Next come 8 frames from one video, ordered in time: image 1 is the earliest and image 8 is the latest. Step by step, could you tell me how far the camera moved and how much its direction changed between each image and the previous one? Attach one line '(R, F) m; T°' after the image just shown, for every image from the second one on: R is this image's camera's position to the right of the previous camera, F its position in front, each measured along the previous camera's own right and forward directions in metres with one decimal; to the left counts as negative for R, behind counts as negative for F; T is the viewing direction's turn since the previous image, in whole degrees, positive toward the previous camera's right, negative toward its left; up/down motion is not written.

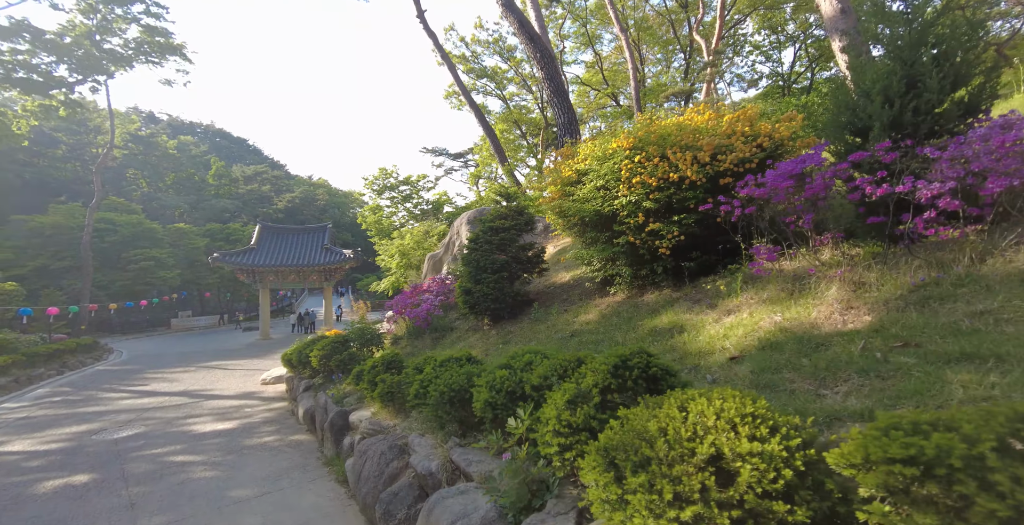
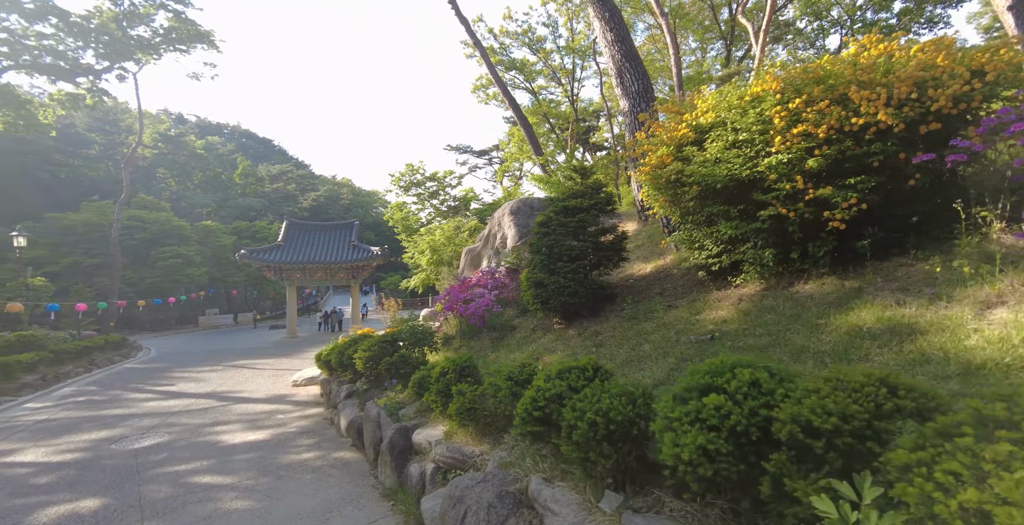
(-0.7, +1.0) m; -2°
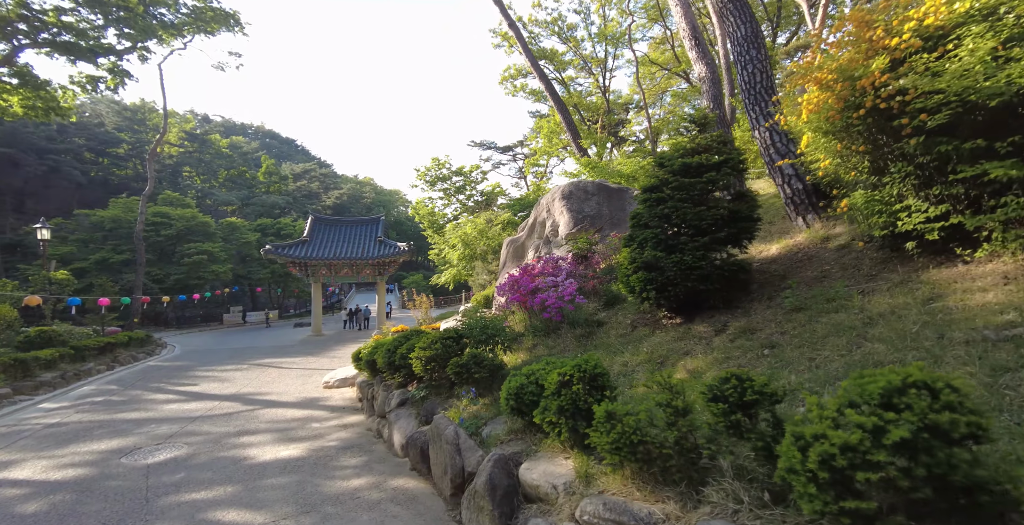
(-0.7, +1.2) m; -2°
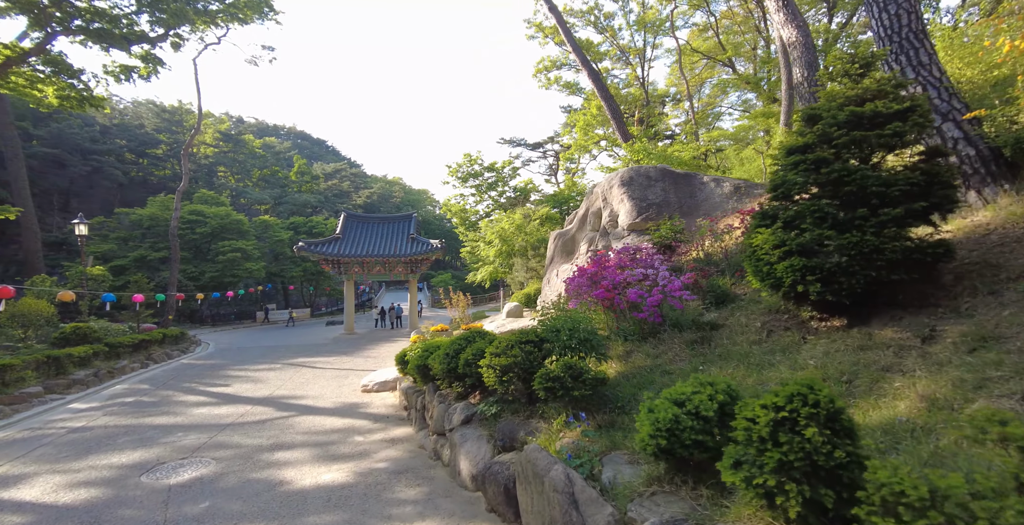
(-0.6, +0.9) m; -3°
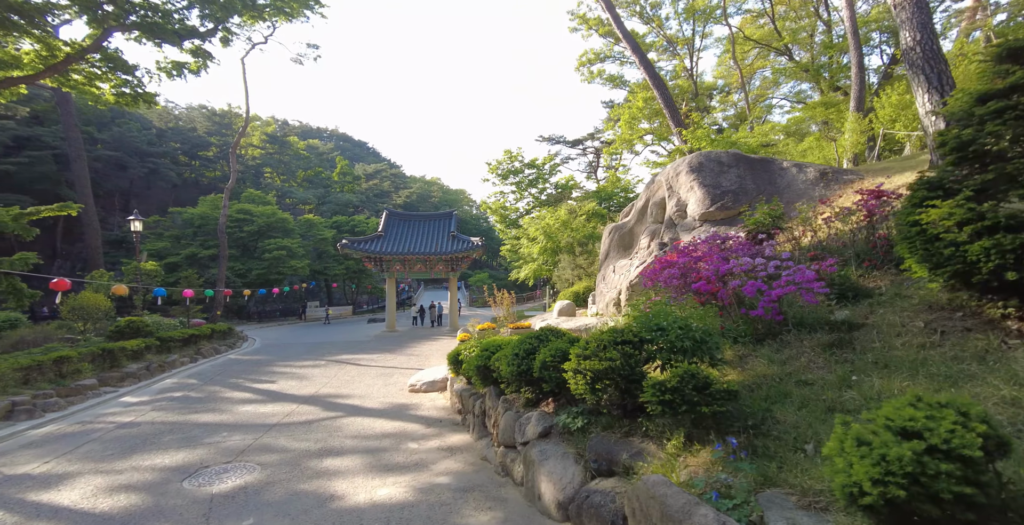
(-0.4, +0.6) m; -4°
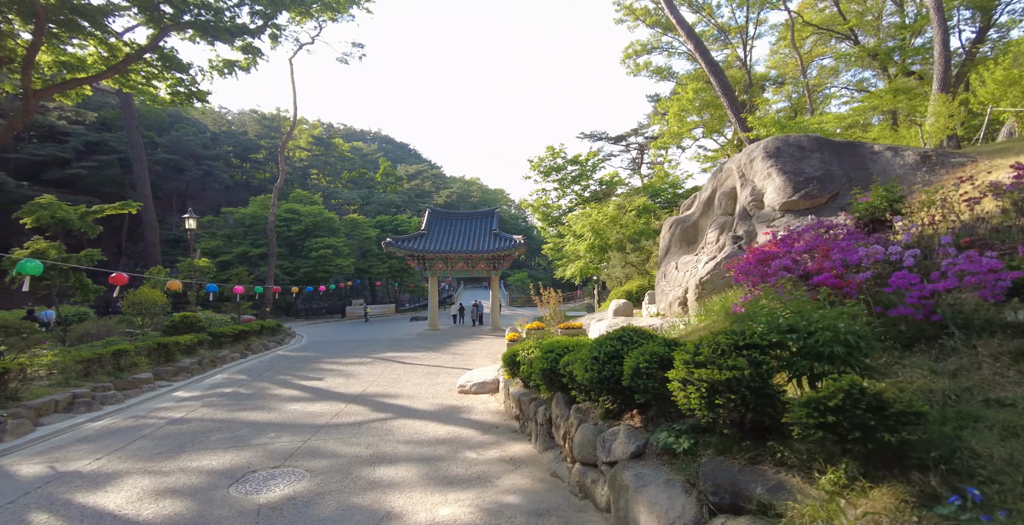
(-0.3, +0.5) m; -4°
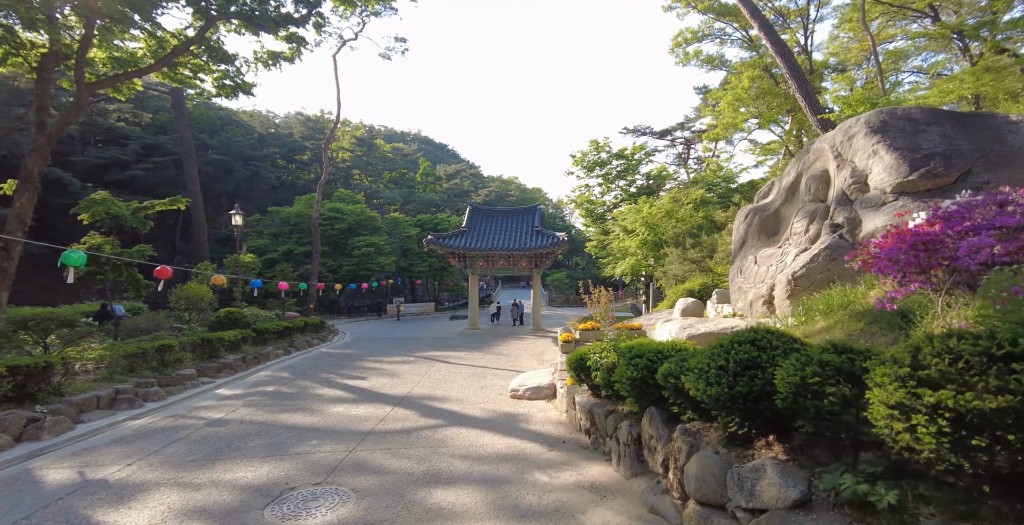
(-0.4, +0.8) m; -4°
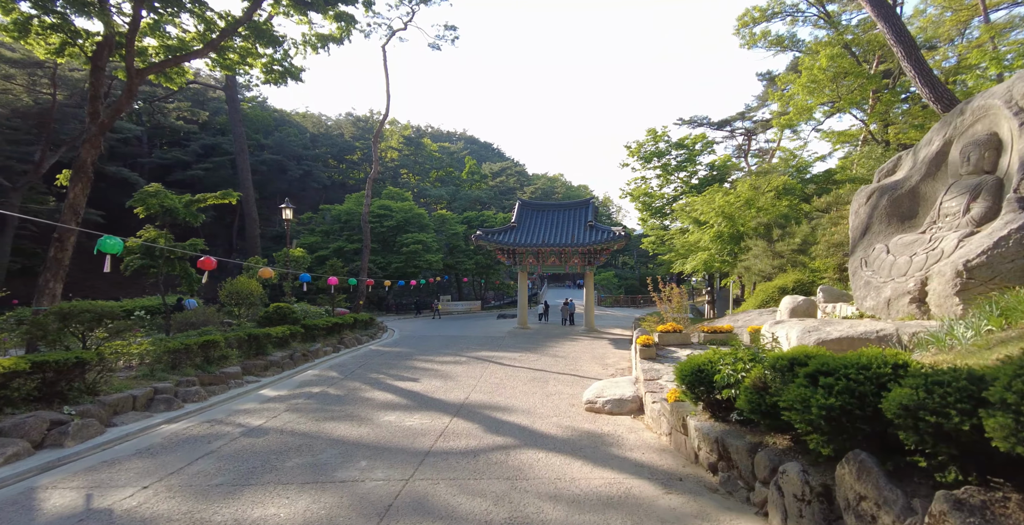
(-0.5, +1.1) m; -5°
